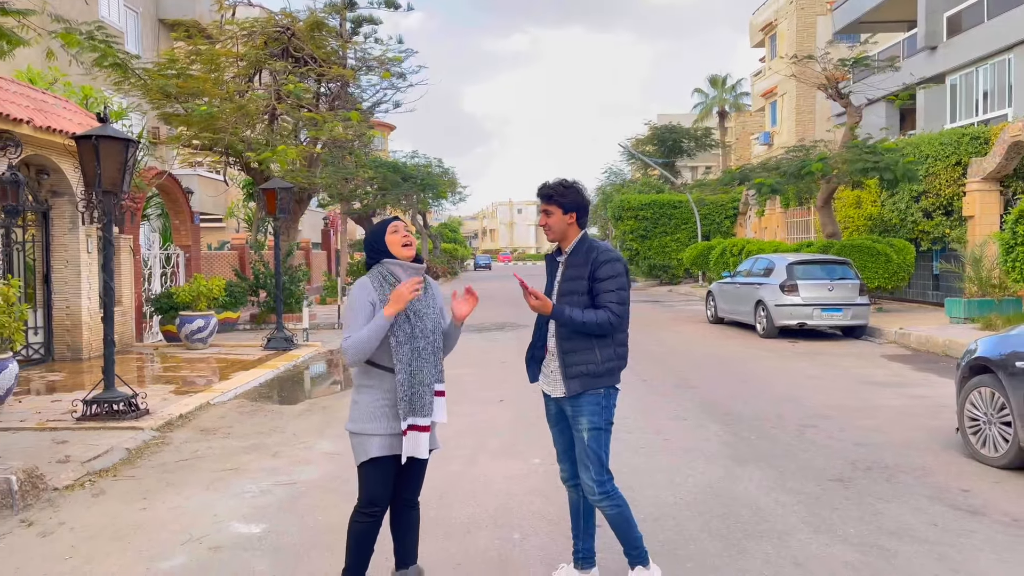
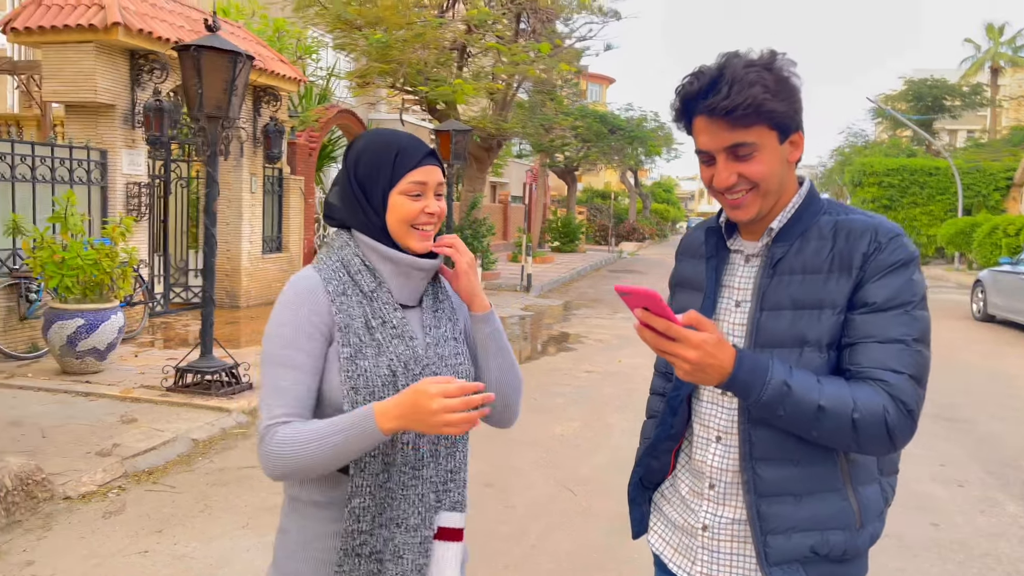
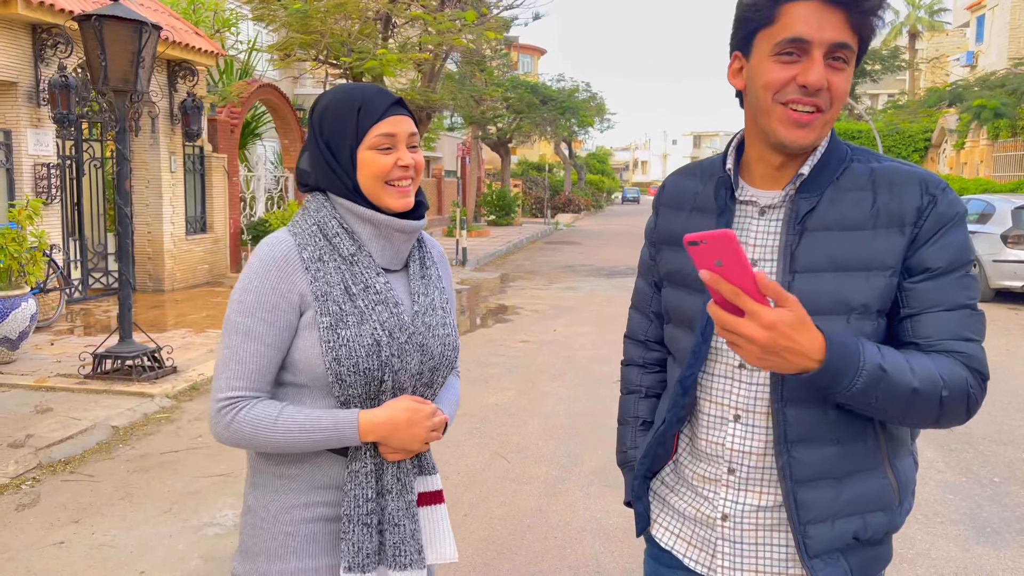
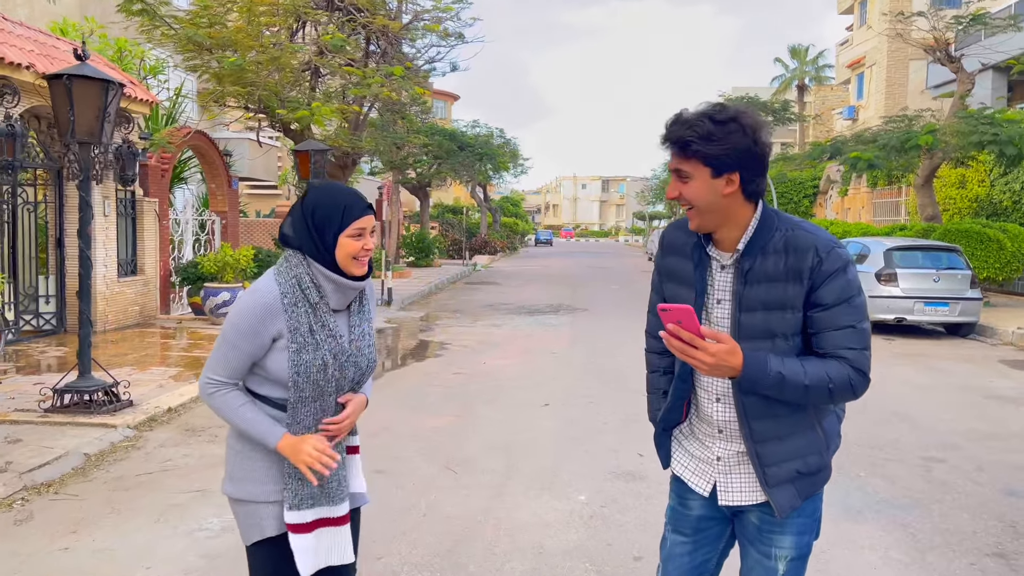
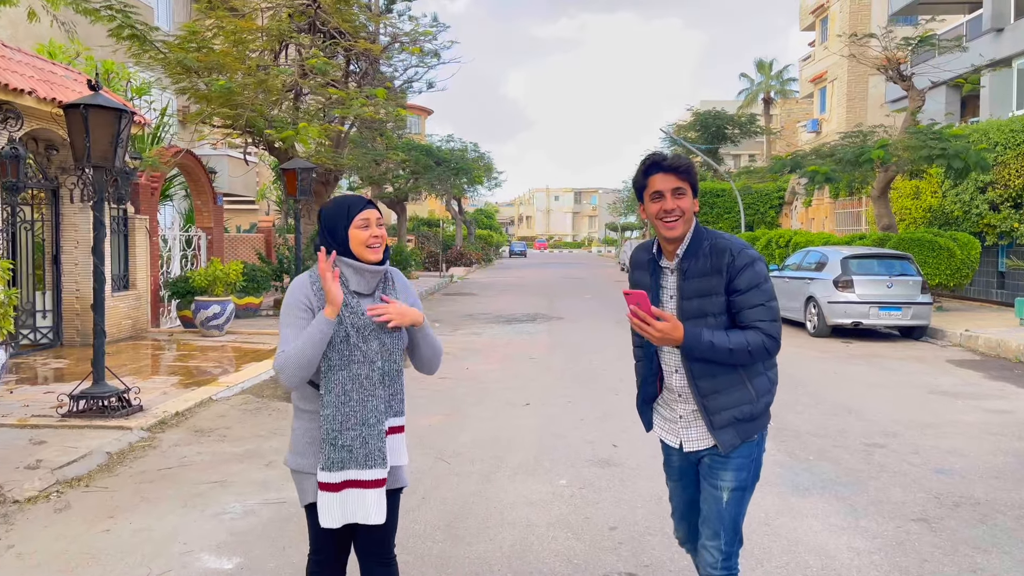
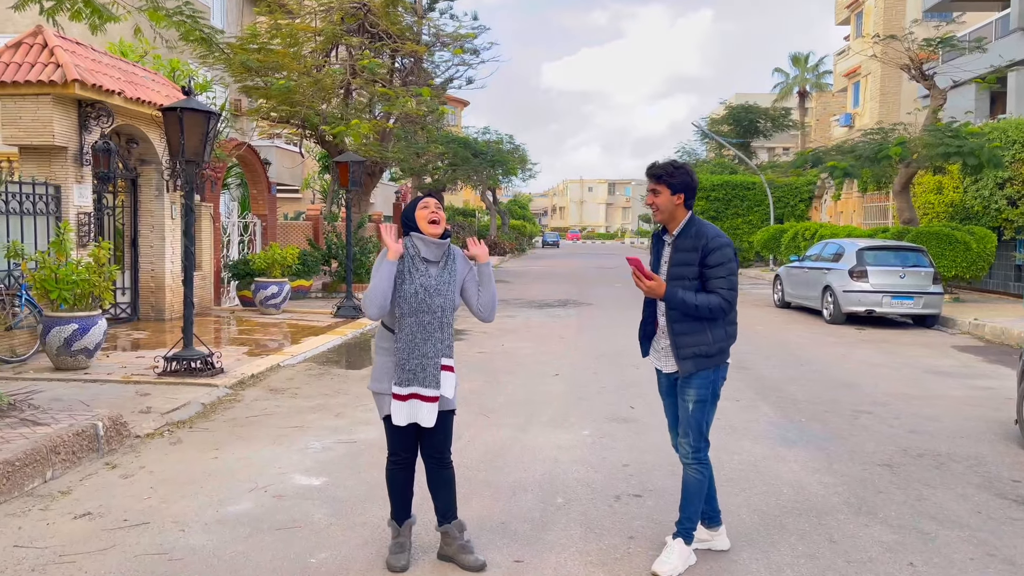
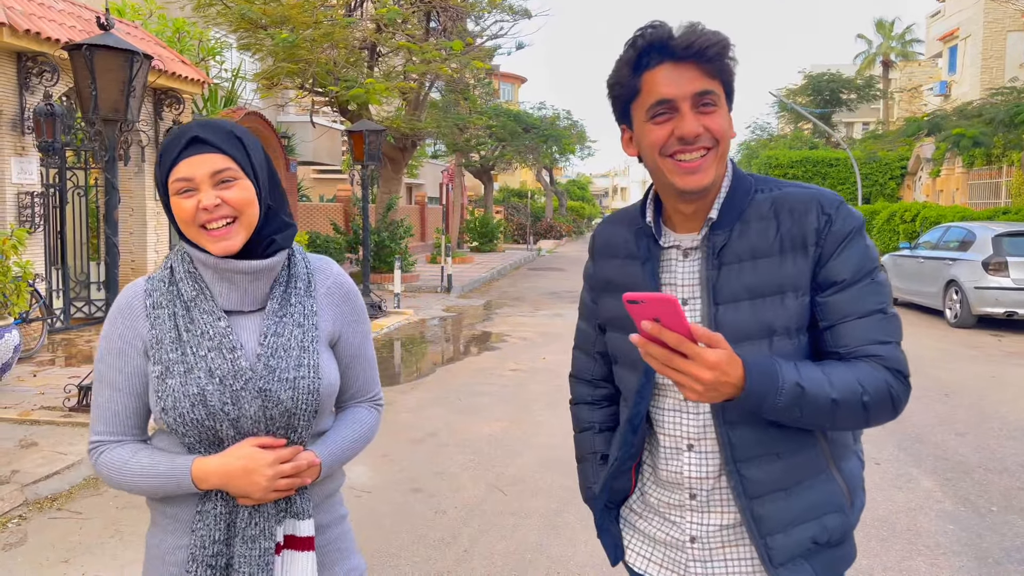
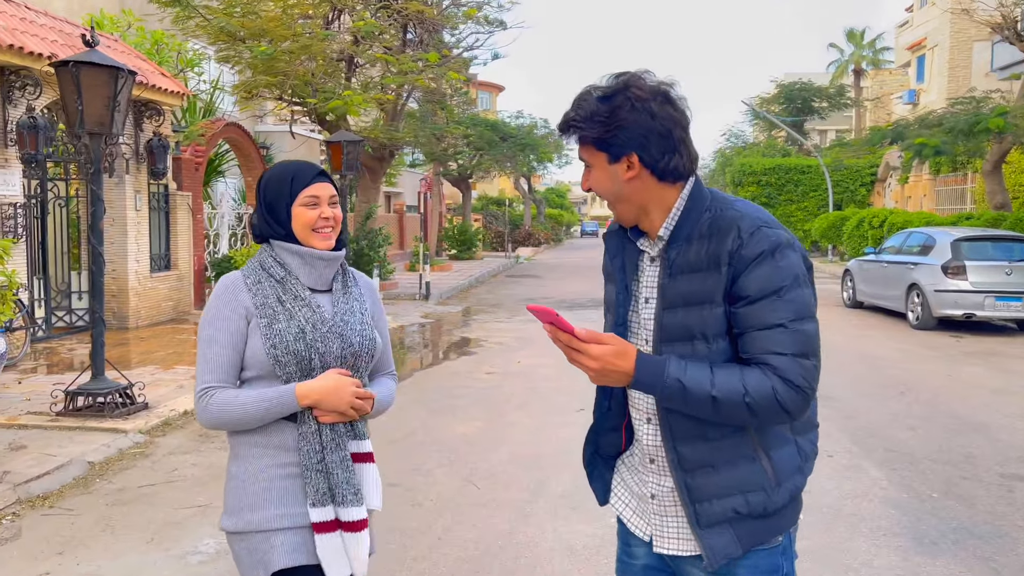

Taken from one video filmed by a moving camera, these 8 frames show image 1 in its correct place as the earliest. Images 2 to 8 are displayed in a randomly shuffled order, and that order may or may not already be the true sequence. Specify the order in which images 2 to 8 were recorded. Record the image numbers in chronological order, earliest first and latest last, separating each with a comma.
6, 5, 4, 8, 7, 3, 2
